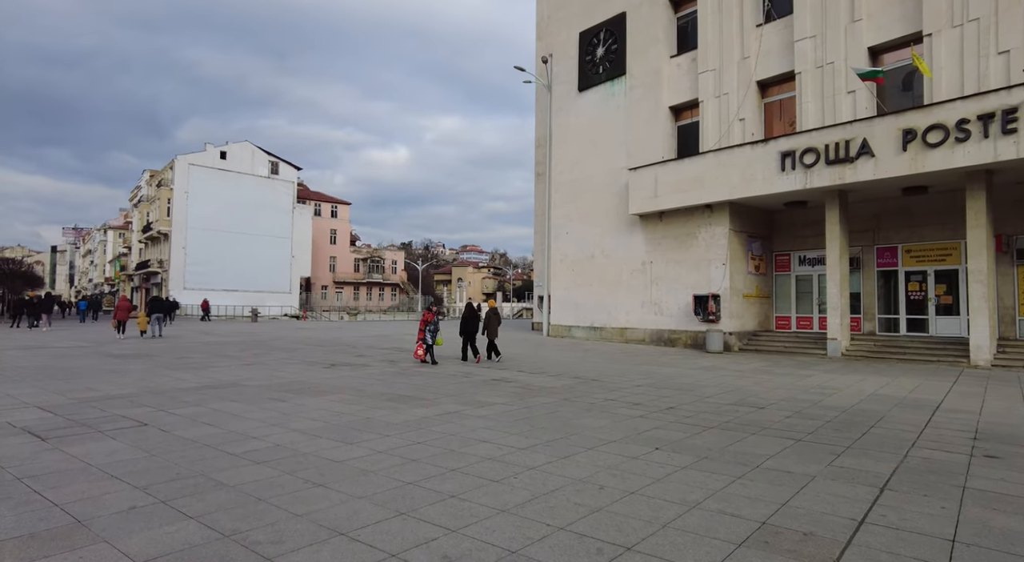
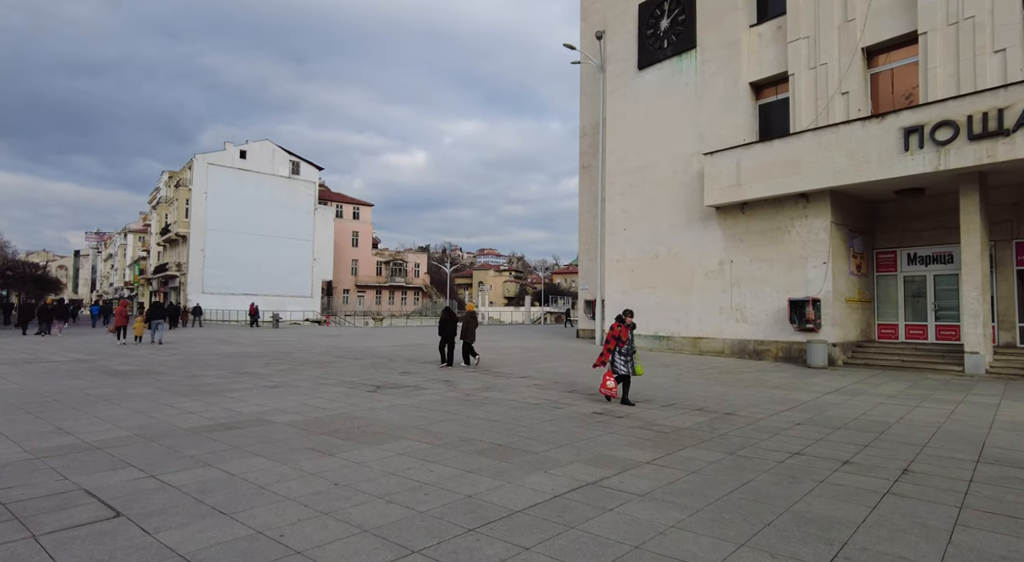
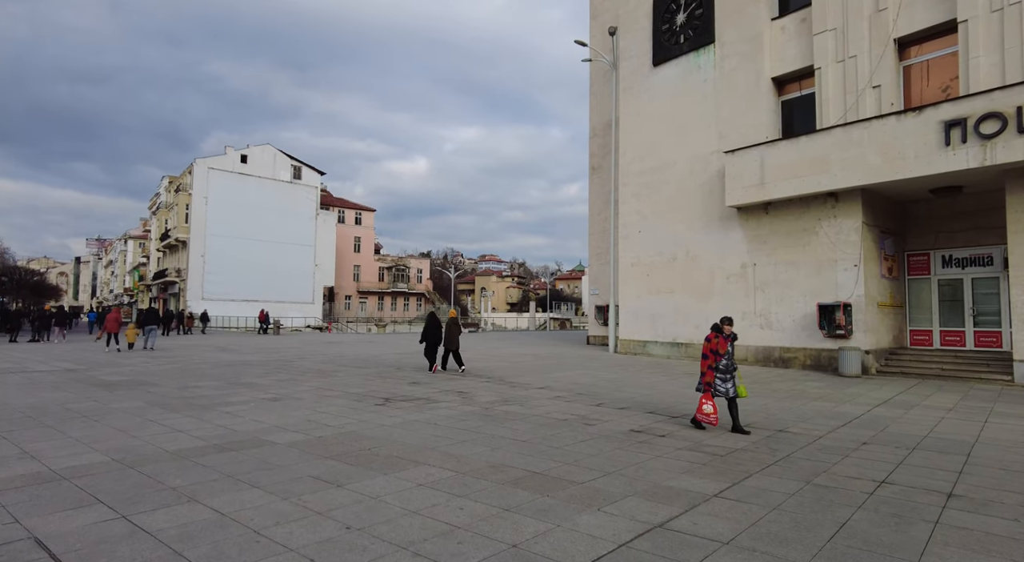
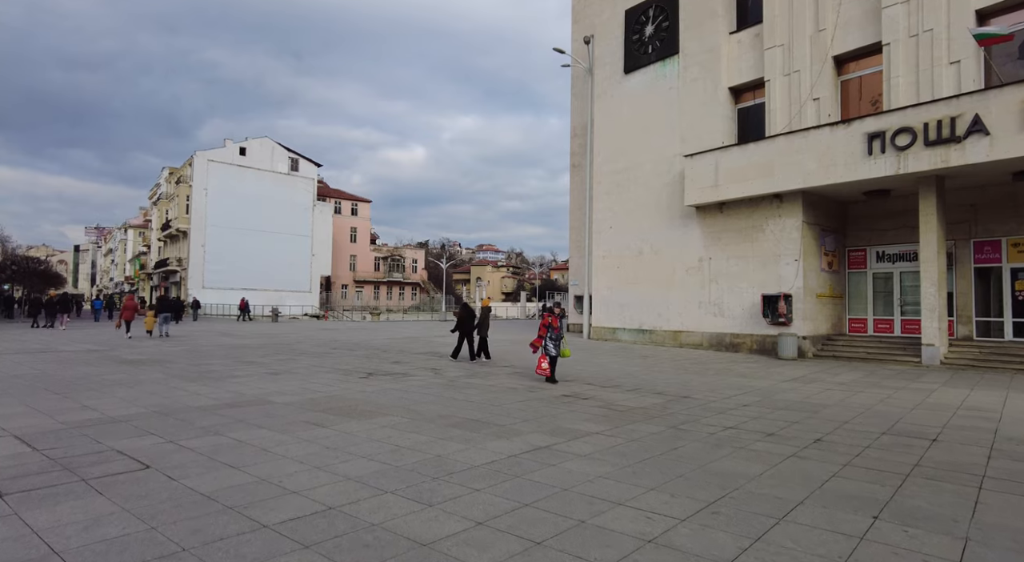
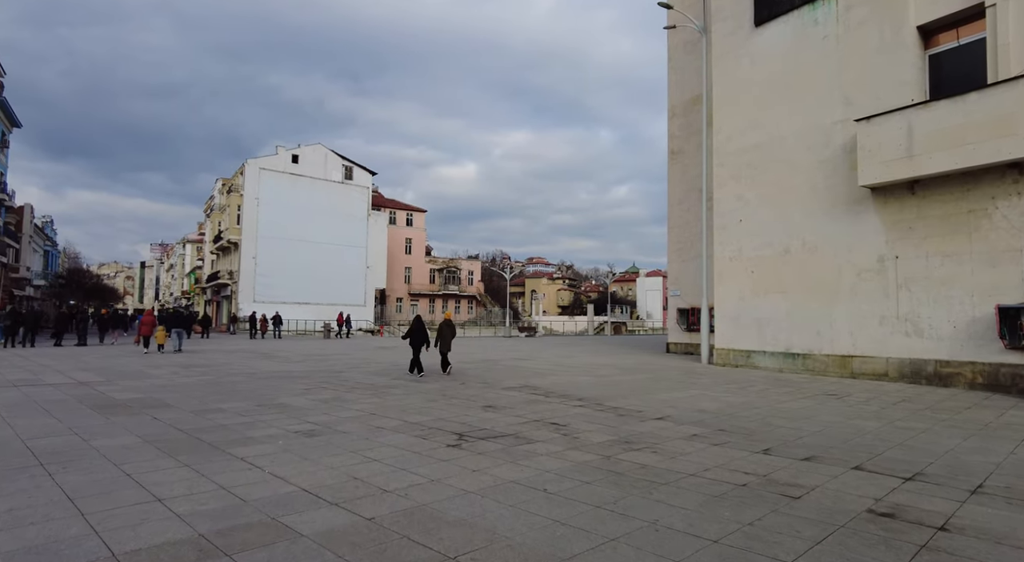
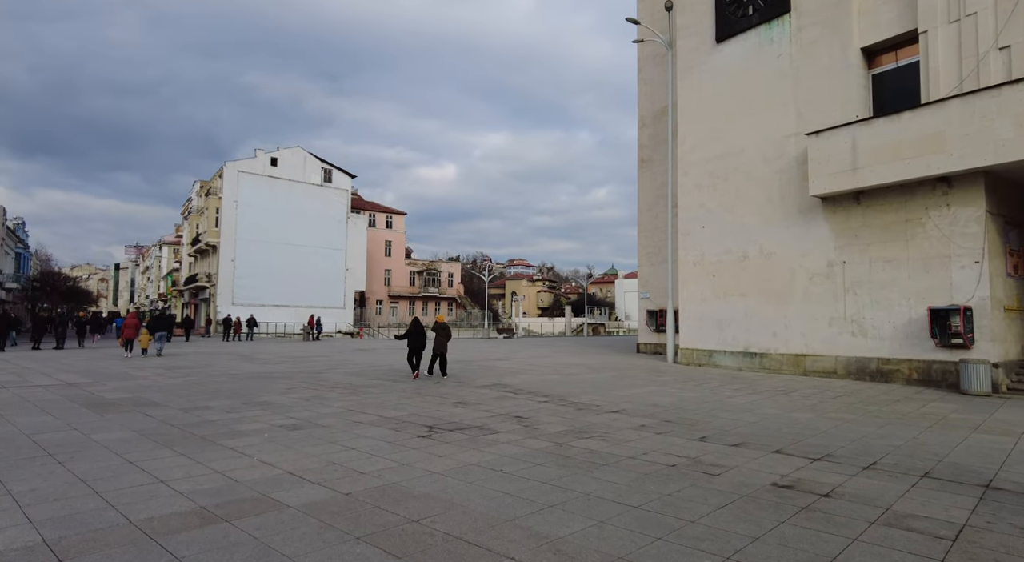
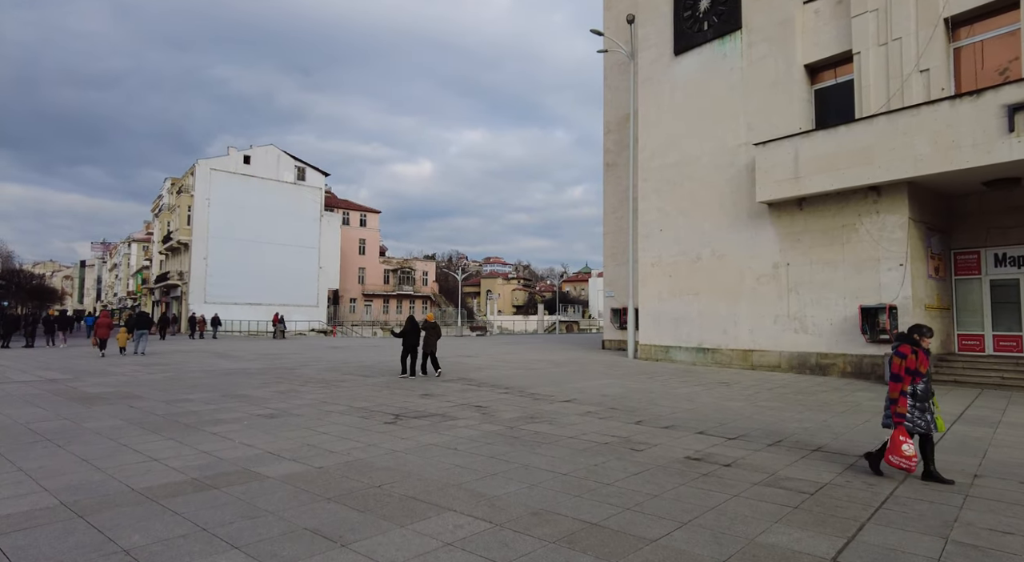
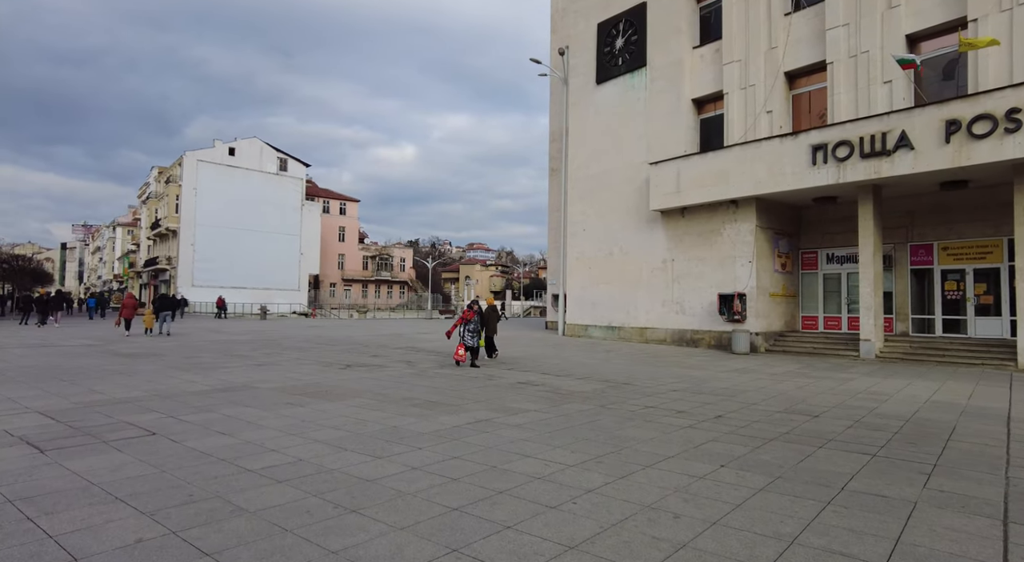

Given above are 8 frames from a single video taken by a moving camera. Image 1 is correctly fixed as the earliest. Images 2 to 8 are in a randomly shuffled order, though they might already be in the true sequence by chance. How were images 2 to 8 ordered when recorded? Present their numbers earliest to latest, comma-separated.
8, 4, 2, 3, 7, 6, 5
